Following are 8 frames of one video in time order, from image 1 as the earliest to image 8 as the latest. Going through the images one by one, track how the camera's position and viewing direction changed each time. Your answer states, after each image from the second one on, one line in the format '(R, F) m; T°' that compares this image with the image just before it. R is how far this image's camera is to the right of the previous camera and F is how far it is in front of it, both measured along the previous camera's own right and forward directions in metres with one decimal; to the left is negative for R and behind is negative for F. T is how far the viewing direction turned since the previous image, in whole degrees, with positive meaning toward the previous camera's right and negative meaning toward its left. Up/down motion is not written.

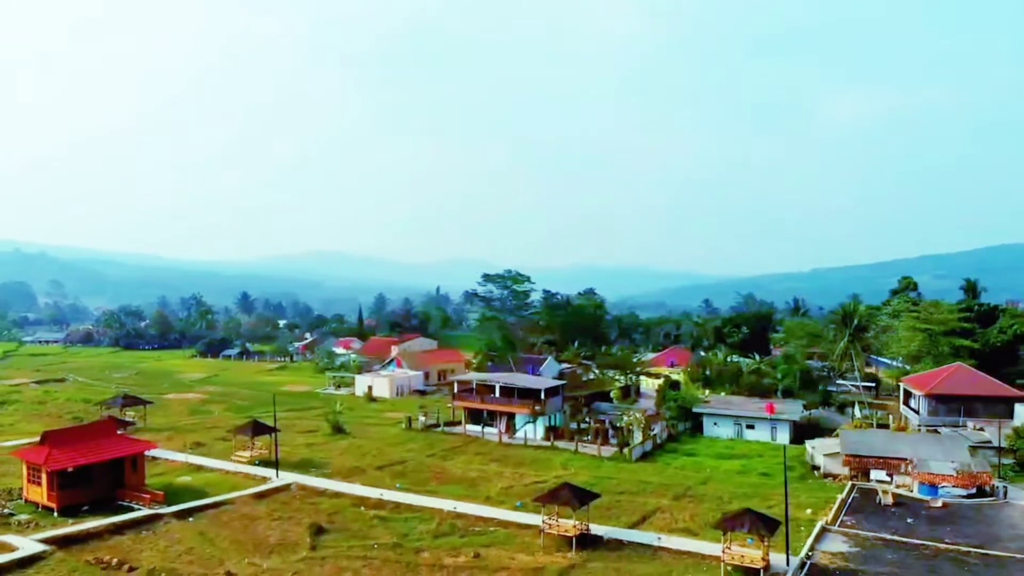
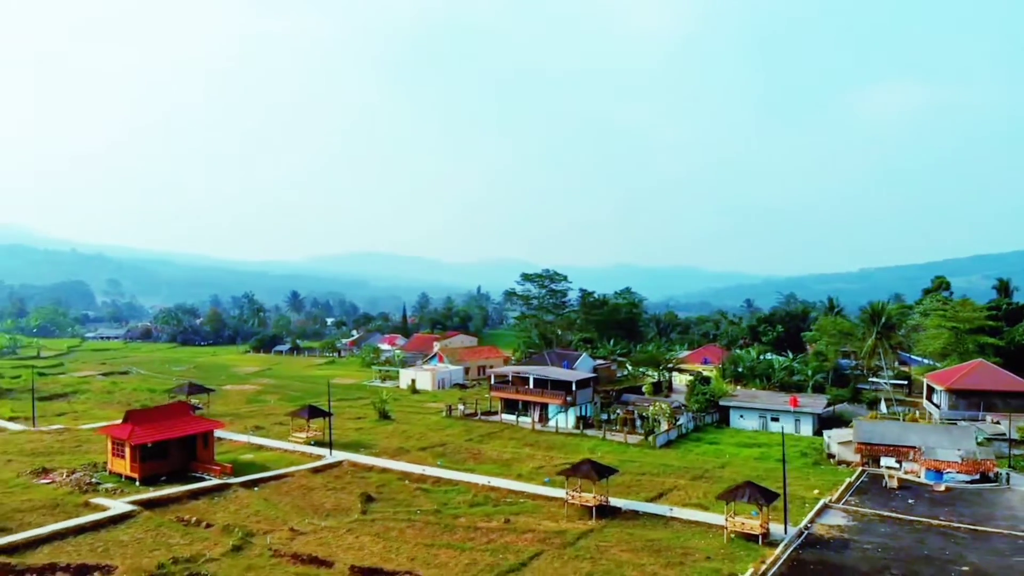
(+0.6, -2.9) m; -3°
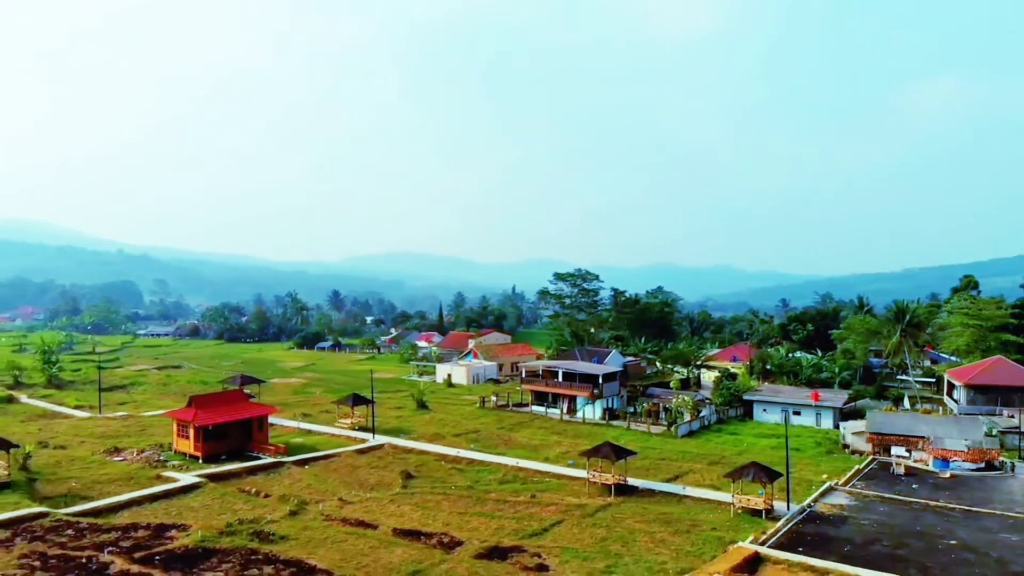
(+0.4, -2.6) m; -3°
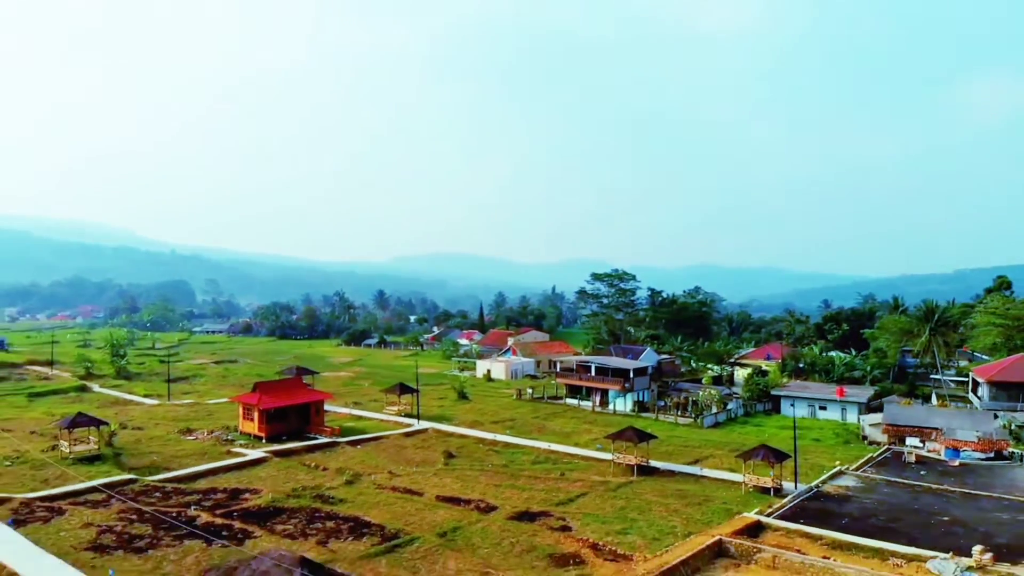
(+0.4, -3.0) m; -3°
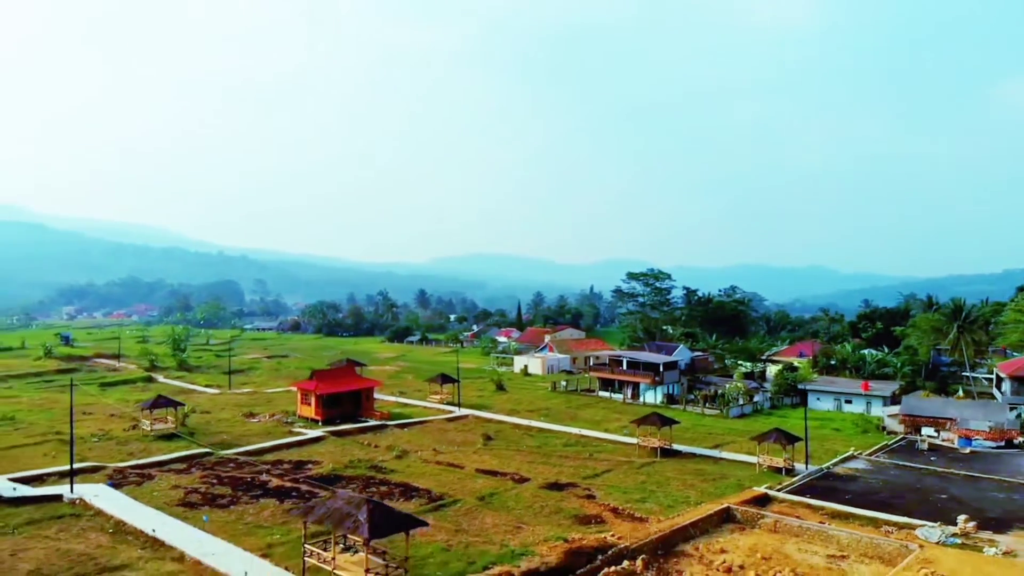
(+0.3, -3.0) m; -3°
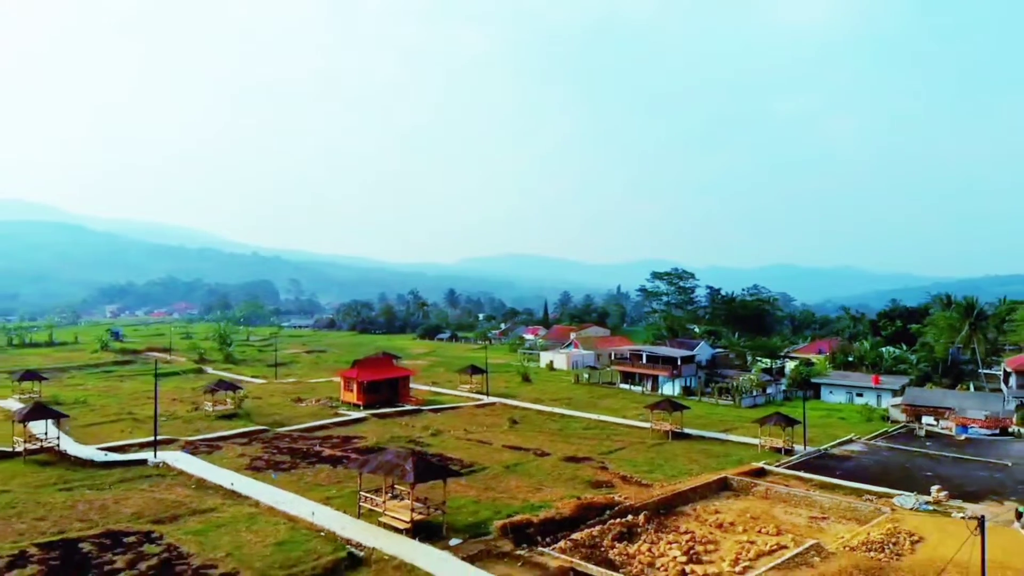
(+0.3, -3.4) m; -2°
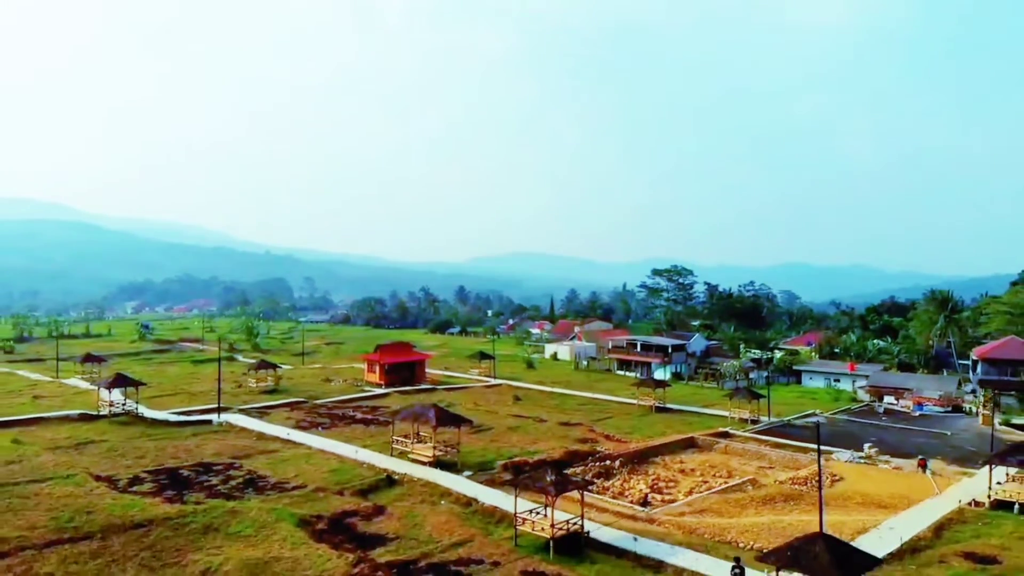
(+0.3, -5.4) m; -1°
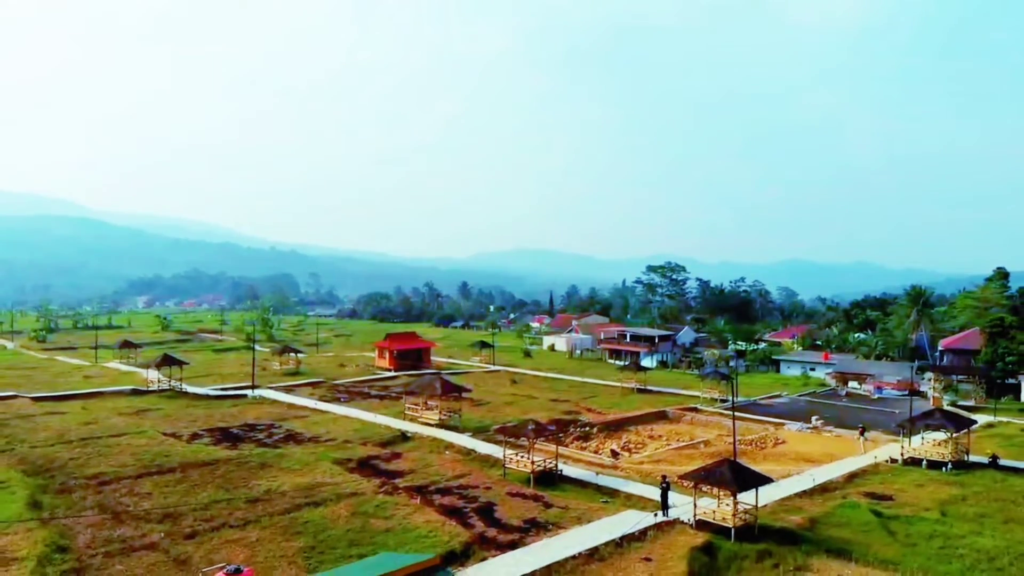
(+0.4, -4.9) m; 0°
